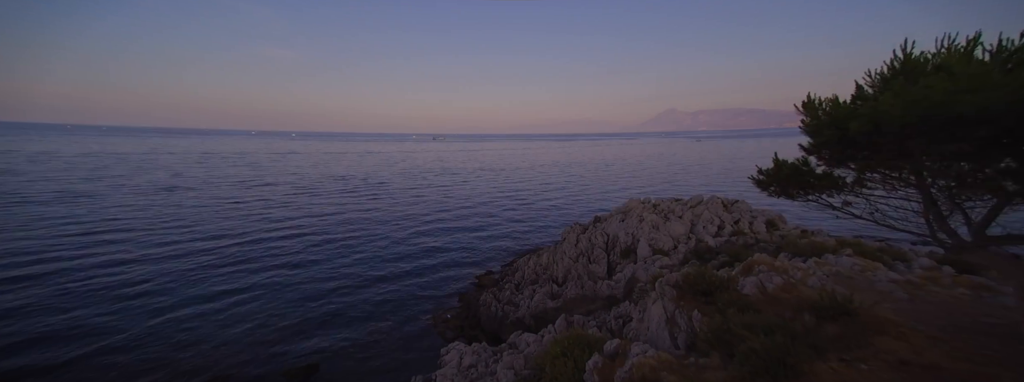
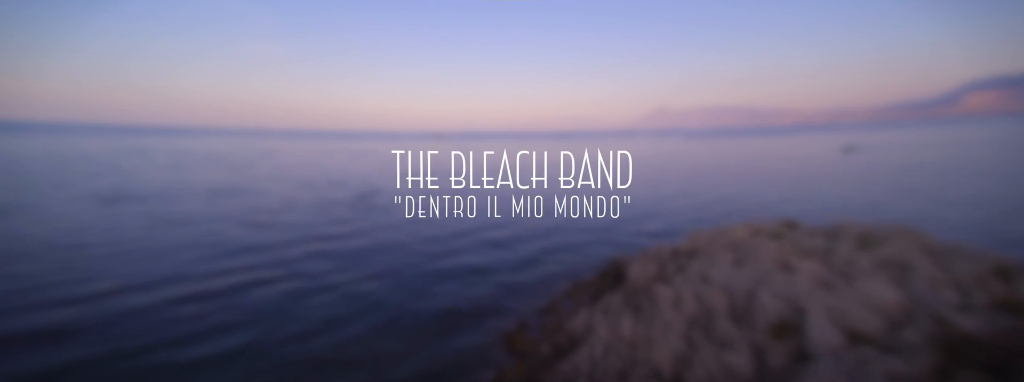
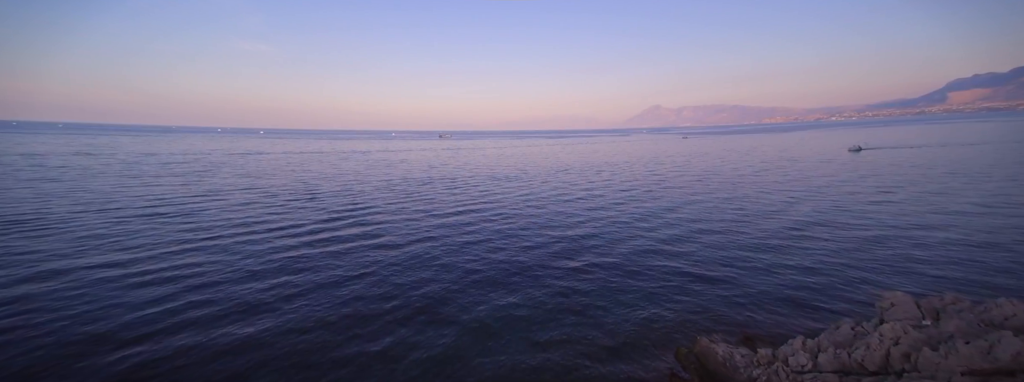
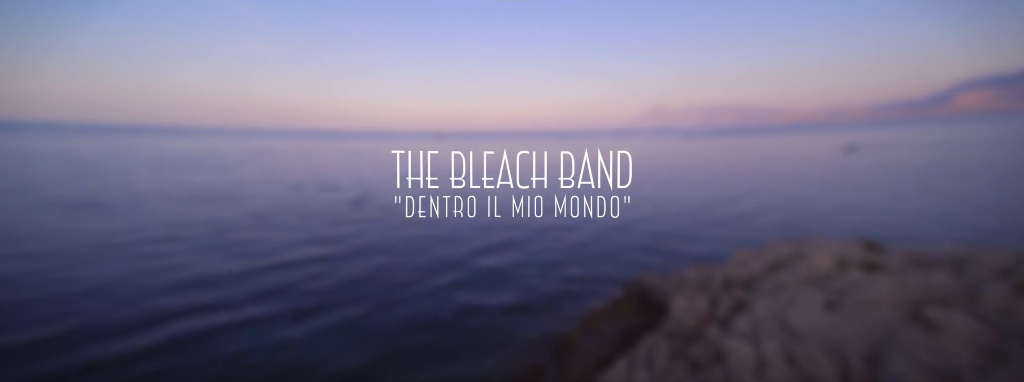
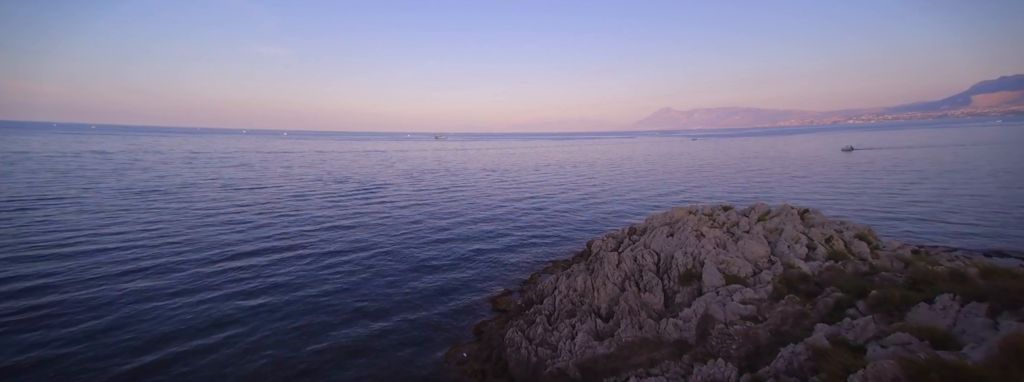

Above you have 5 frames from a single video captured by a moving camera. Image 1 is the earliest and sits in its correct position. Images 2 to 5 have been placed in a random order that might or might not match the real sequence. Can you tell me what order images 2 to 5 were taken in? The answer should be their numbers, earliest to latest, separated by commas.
5, 2, 4, 3
